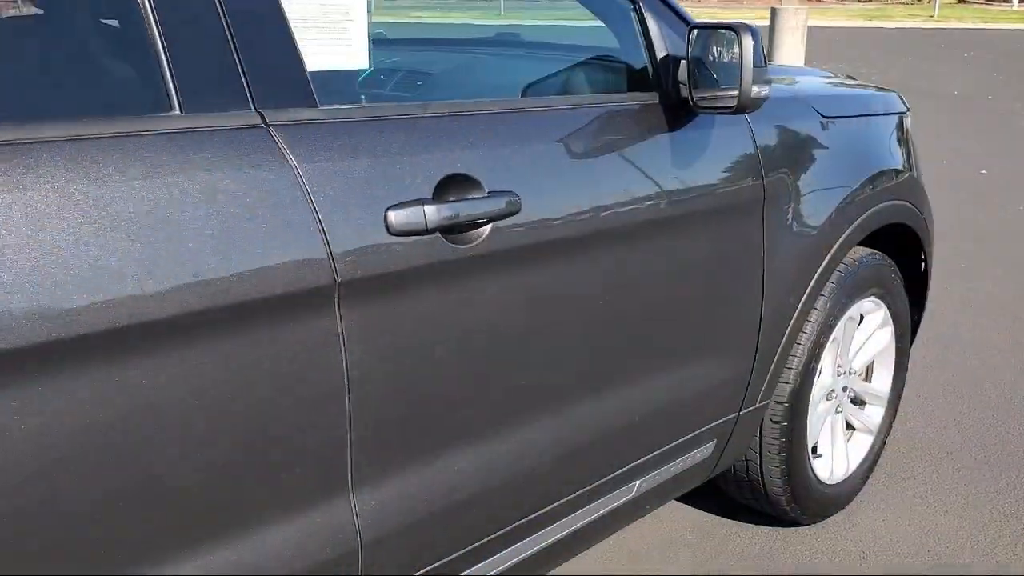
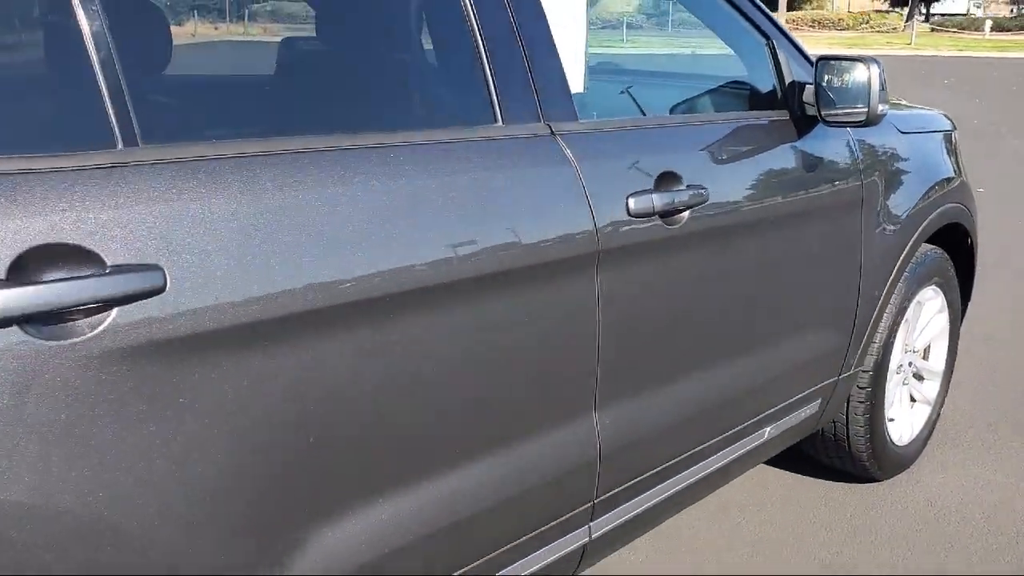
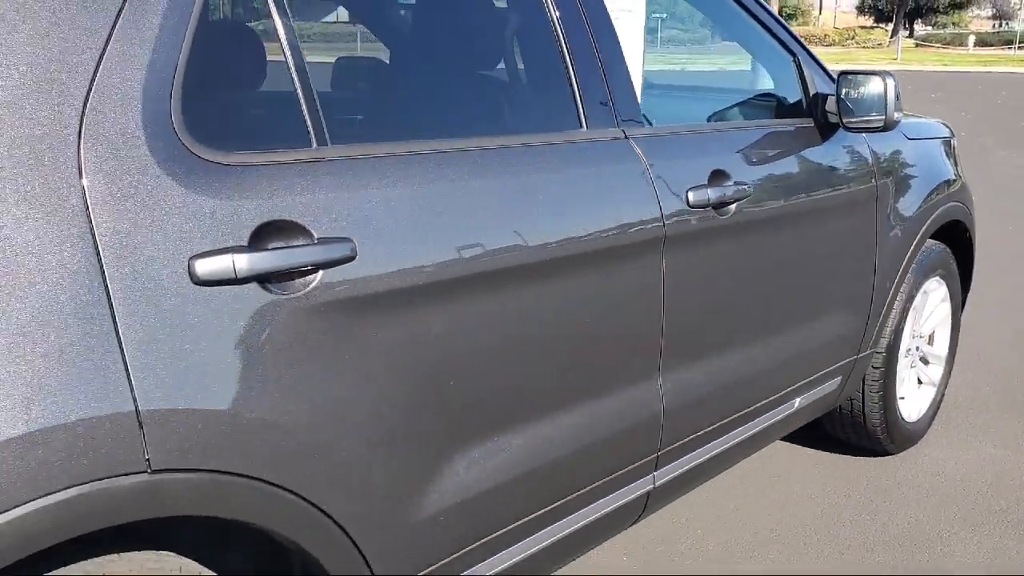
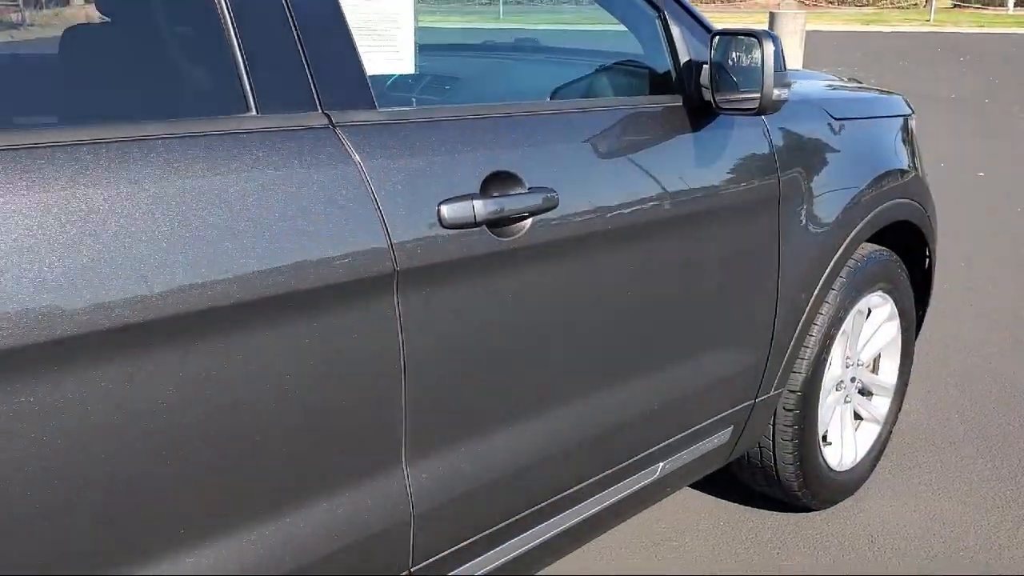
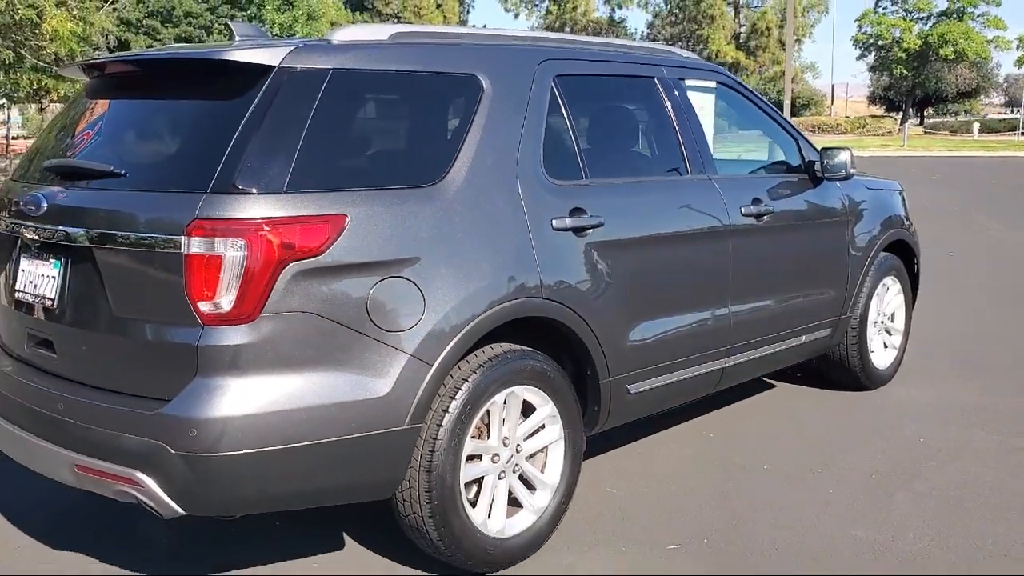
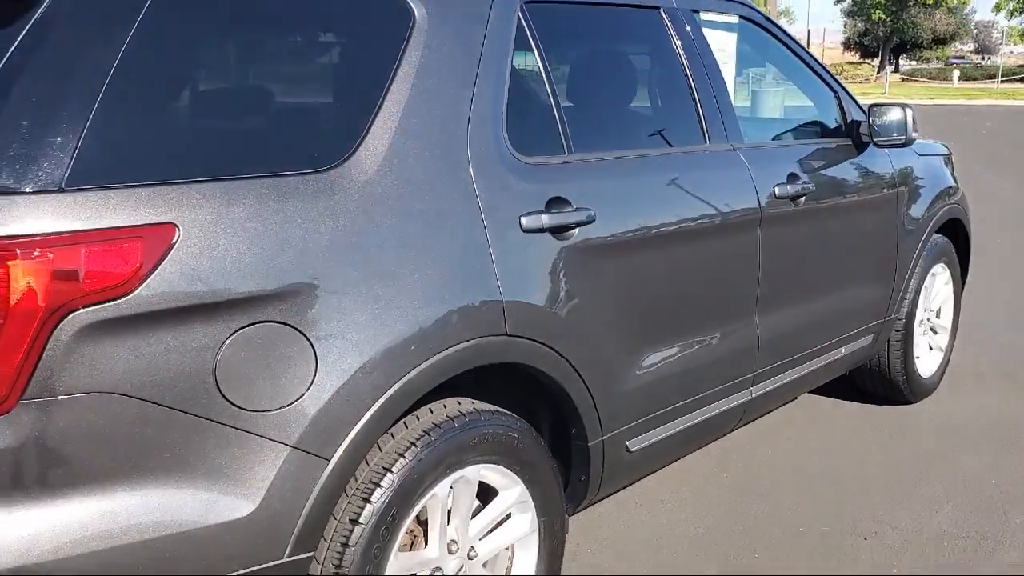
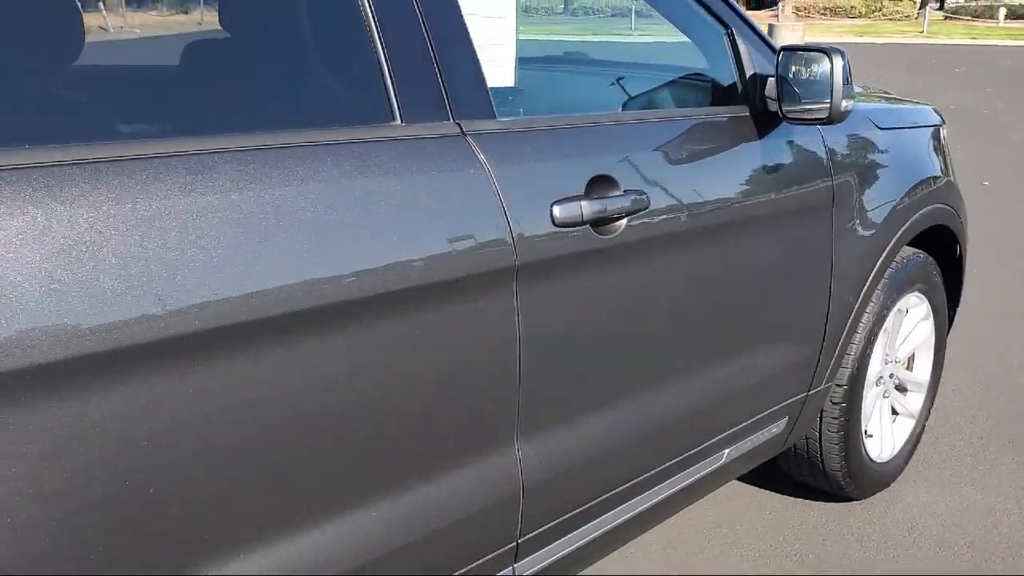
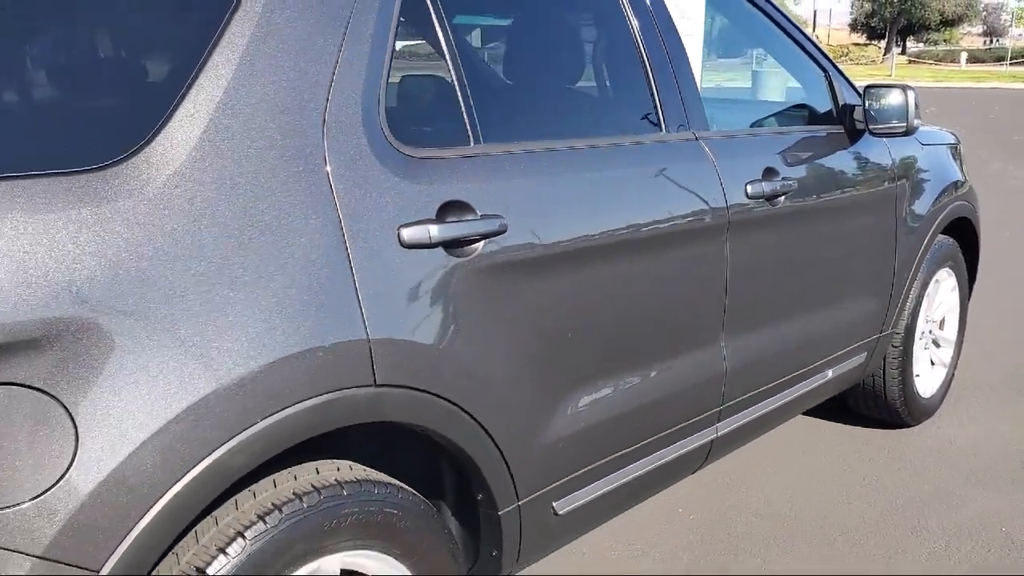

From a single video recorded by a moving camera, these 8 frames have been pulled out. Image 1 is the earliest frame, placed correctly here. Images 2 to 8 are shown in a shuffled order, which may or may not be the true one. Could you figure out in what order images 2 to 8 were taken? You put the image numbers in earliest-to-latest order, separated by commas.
4, 7, 2, 3, 8, 6, 5
